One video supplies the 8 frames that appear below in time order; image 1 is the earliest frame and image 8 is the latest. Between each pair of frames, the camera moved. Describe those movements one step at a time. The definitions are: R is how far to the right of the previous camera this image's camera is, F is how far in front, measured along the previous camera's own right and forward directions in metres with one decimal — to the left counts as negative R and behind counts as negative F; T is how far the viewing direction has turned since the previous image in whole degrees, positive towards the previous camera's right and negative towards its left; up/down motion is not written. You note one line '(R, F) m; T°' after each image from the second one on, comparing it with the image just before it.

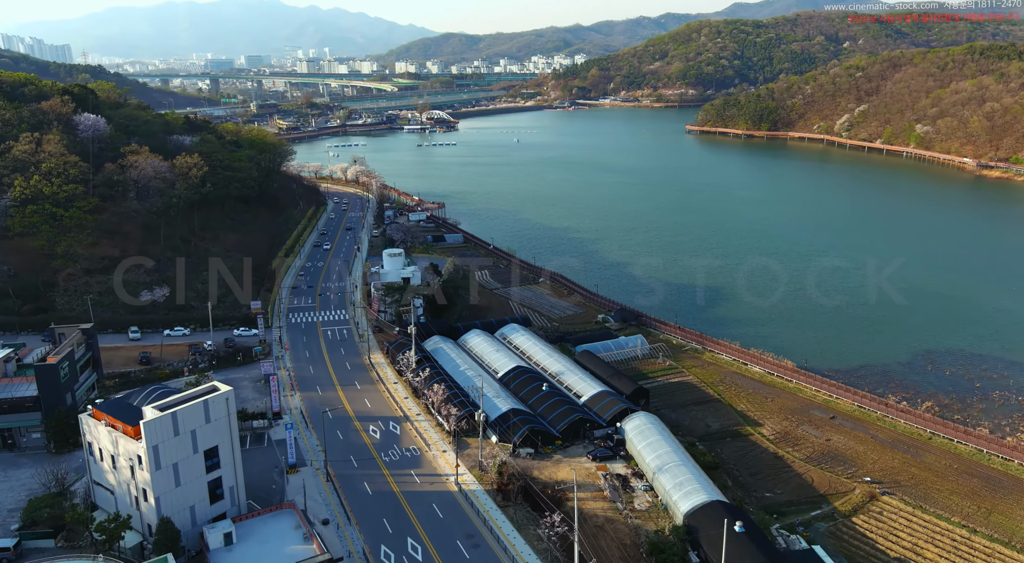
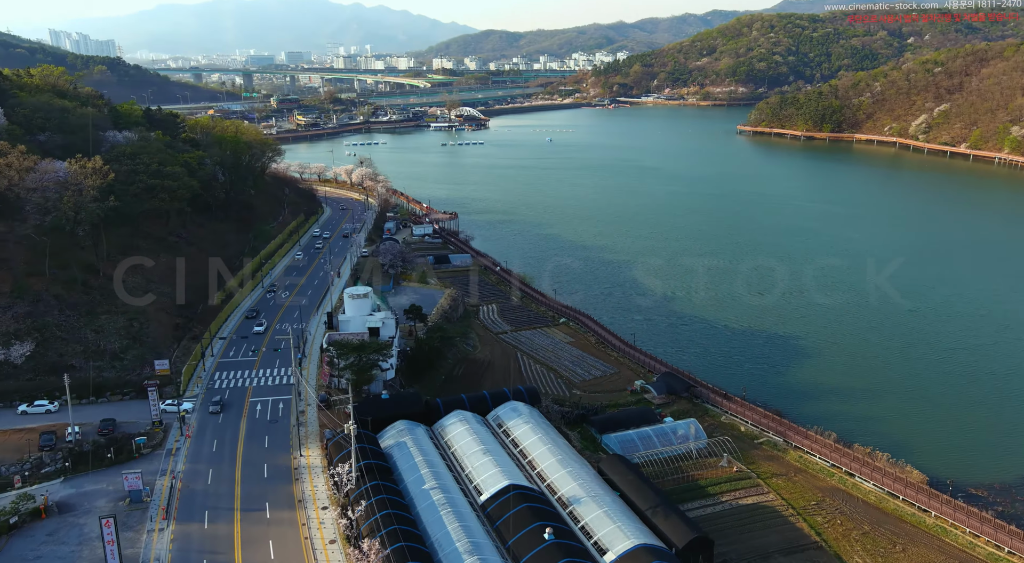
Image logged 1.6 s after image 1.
(+1.1, +9.5) m; -3°
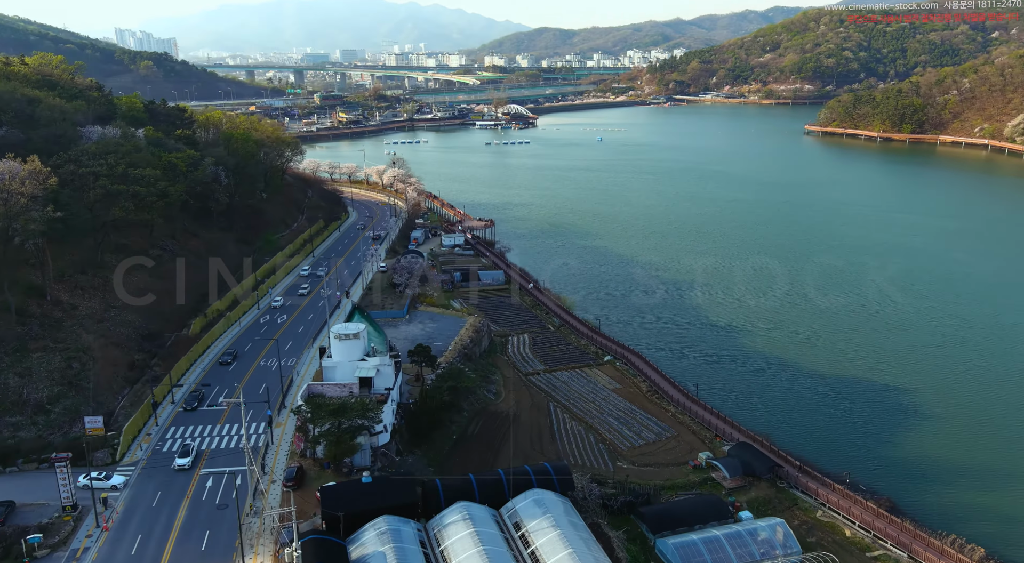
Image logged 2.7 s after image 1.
(+0.5, +5.8) m; -4°
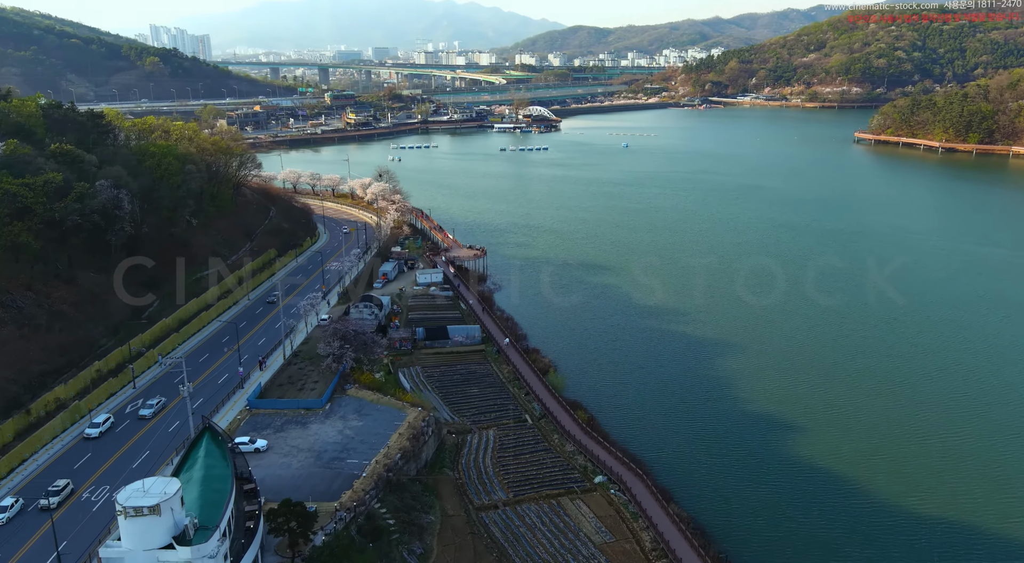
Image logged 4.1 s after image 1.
(+2.1, +8.4) m; -2°
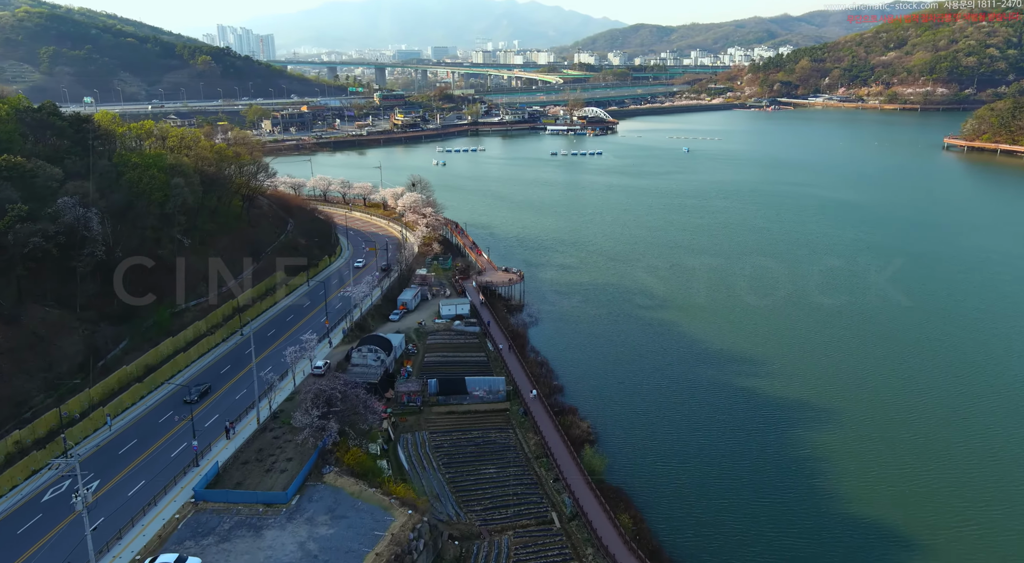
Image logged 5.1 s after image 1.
(+0.7, +5.3) m; -4°
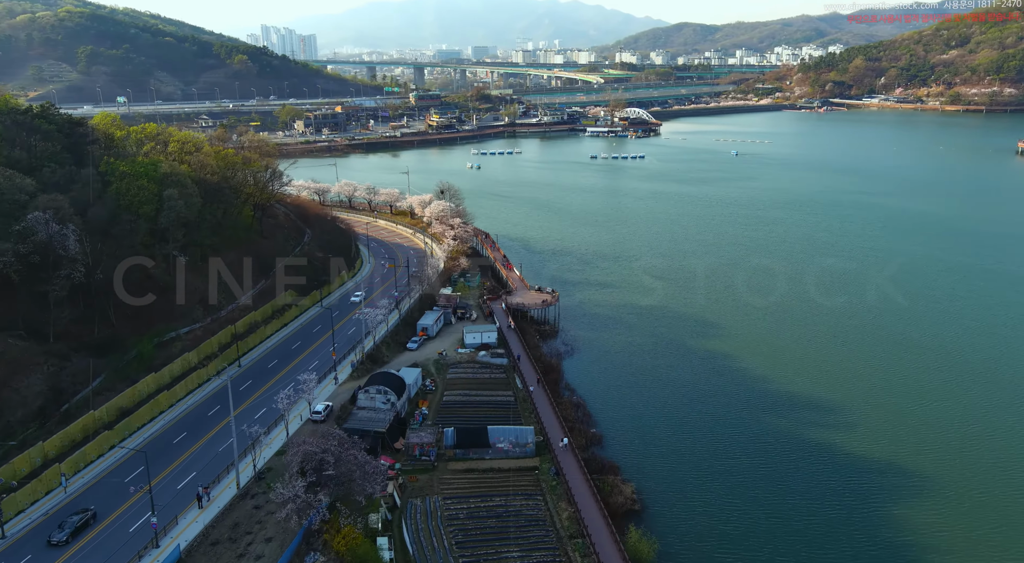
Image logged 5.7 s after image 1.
(+0.1, +3.6) m; -3°
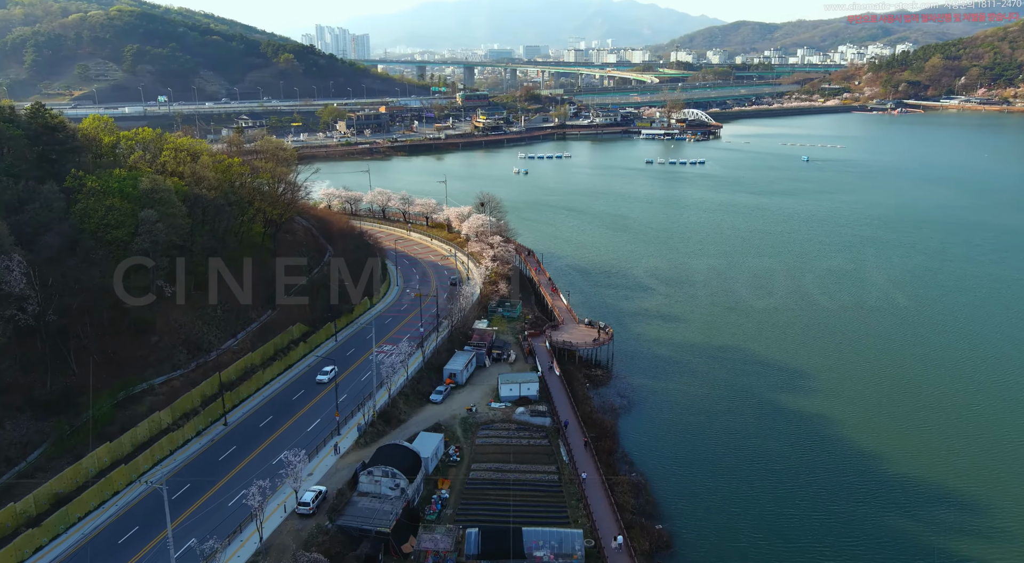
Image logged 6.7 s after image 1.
(0.0, +4.9) m; -4°
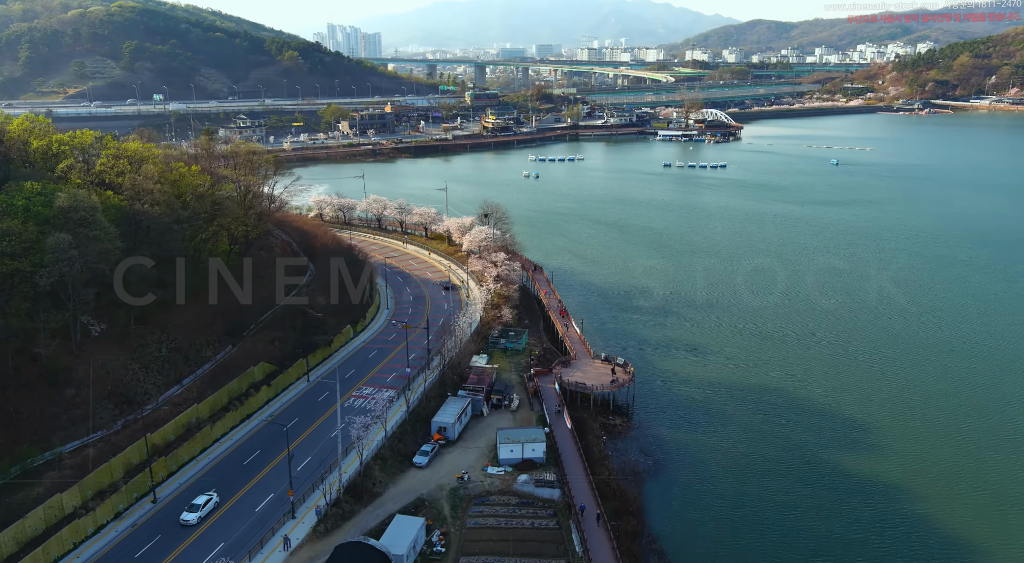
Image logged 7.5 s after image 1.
(+0.2, +4.2) m; -1°
